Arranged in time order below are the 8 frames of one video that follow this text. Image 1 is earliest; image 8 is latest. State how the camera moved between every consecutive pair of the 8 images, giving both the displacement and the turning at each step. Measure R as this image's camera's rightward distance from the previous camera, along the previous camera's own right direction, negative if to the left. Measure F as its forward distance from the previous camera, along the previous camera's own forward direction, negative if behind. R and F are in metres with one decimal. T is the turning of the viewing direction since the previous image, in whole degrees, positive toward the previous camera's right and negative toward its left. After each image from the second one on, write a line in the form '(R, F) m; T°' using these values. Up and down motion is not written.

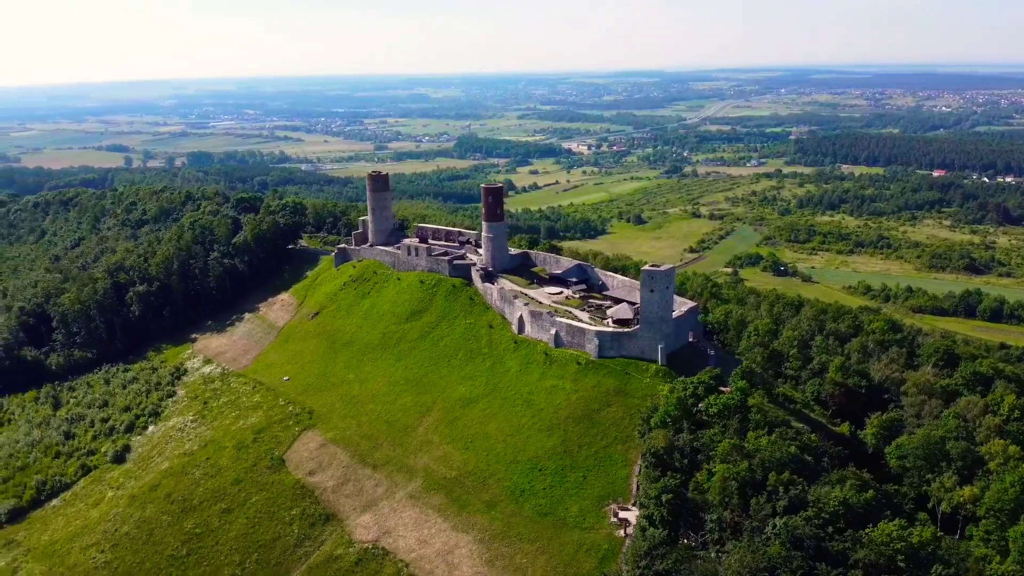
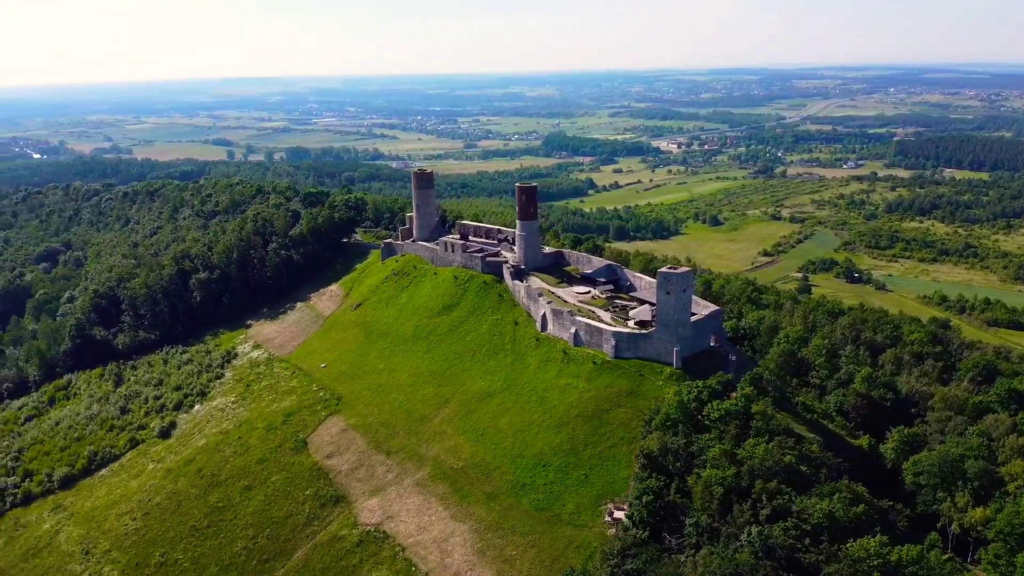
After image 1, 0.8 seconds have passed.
(+3.9, -0.5) m; -7°
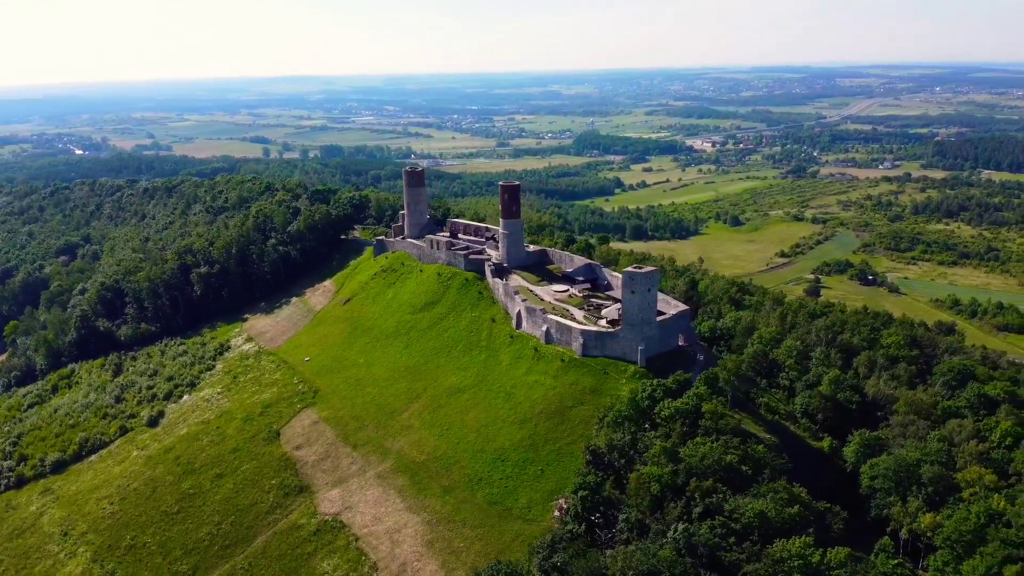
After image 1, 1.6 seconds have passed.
(+3.7, -0.5) m; -3°
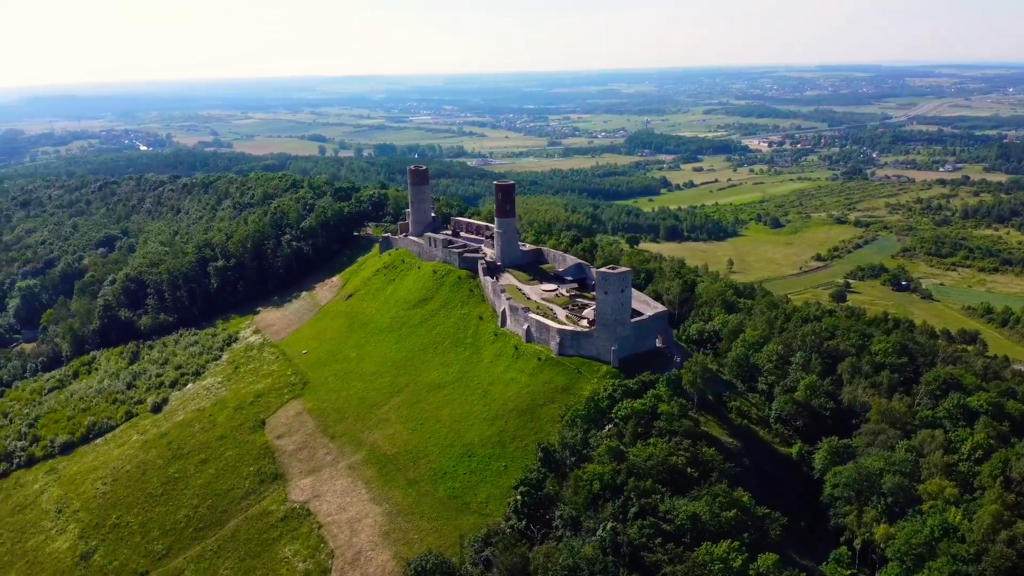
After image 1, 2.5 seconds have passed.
(+4.4, -0.4) m; -4°
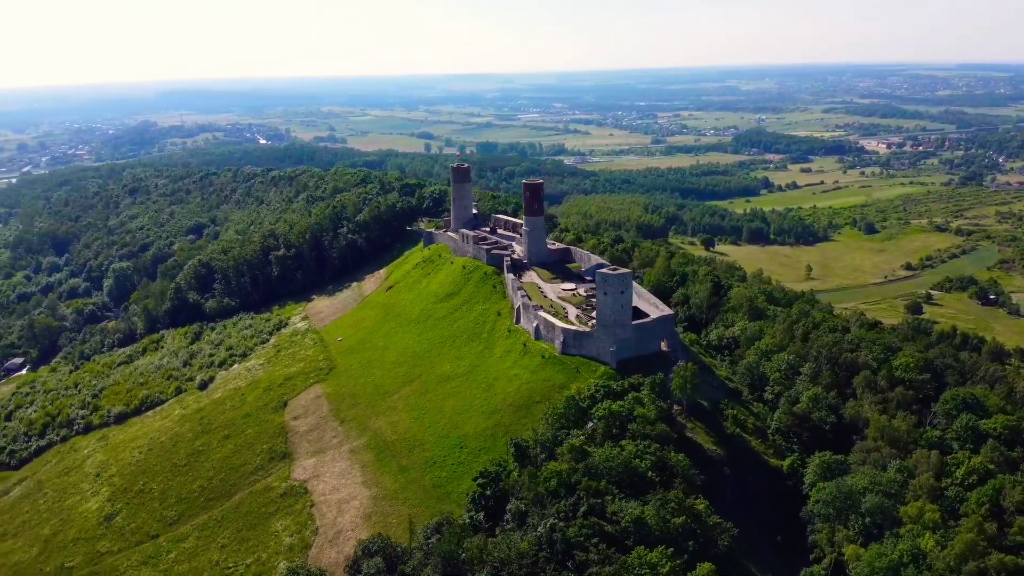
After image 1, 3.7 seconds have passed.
(+5.7, -0.3) m; -8°
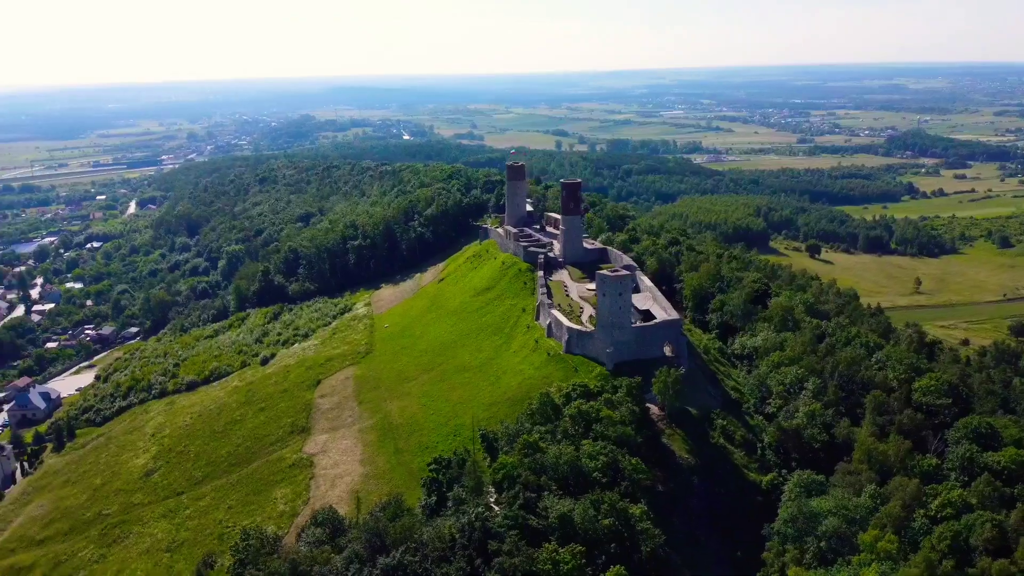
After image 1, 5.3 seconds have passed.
(+7.6, -0.3) m; -10°
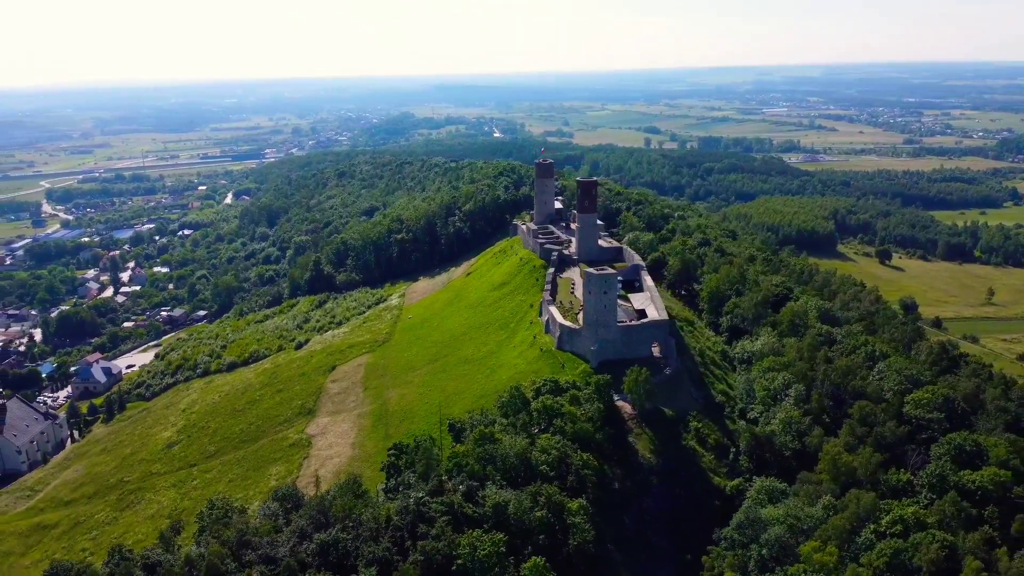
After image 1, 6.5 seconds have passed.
(+5.9, -0.4) m; -7°
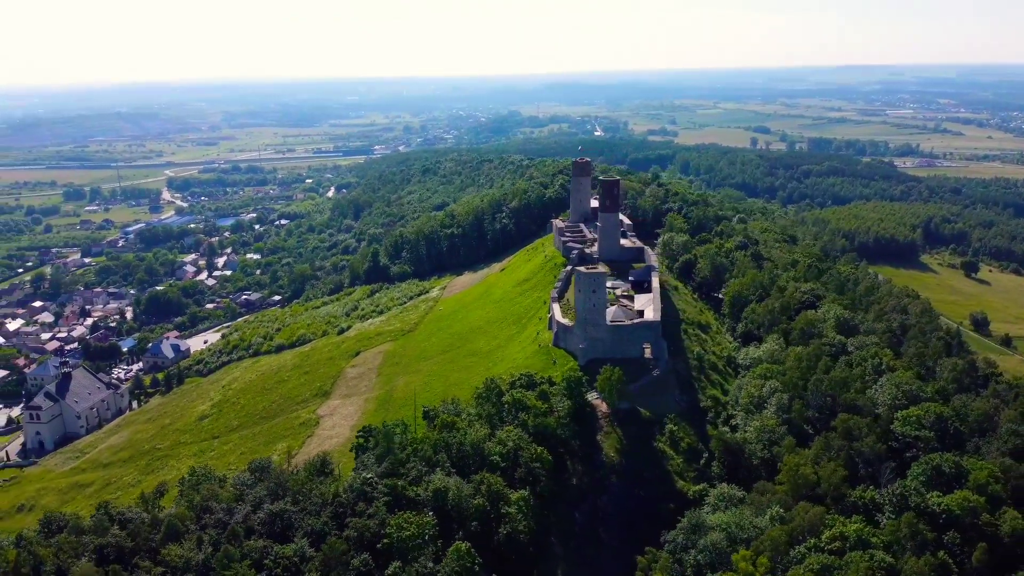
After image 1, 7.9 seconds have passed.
(+6.4, -0.3) m; -8°
